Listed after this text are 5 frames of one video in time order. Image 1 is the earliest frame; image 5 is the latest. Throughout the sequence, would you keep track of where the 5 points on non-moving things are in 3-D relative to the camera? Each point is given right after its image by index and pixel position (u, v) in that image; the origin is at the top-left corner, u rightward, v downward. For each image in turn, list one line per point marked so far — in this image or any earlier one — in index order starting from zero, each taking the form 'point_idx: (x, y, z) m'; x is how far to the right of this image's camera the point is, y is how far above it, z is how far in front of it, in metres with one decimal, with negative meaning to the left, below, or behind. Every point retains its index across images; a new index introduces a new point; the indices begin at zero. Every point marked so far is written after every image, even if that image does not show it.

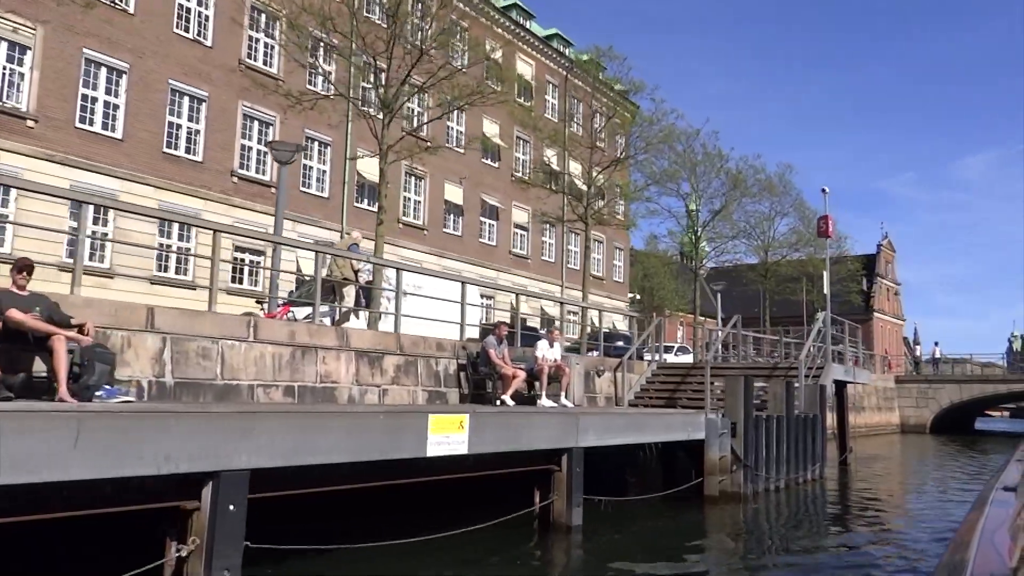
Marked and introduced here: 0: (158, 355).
0: (-3.0, -0.6, +9.1) m
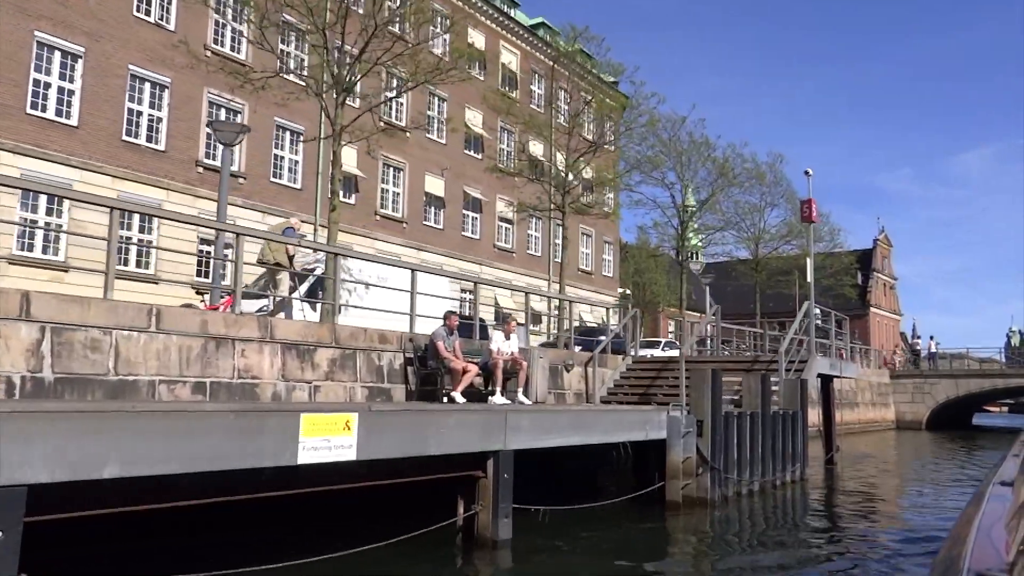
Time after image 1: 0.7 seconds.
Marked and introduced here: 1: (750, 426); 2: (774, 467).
0: (-3.6, -0.4, +8.0) m
1: (+2.7, -1.6, +12.4) m
2: (+3.3, -2.2, +13.3) m
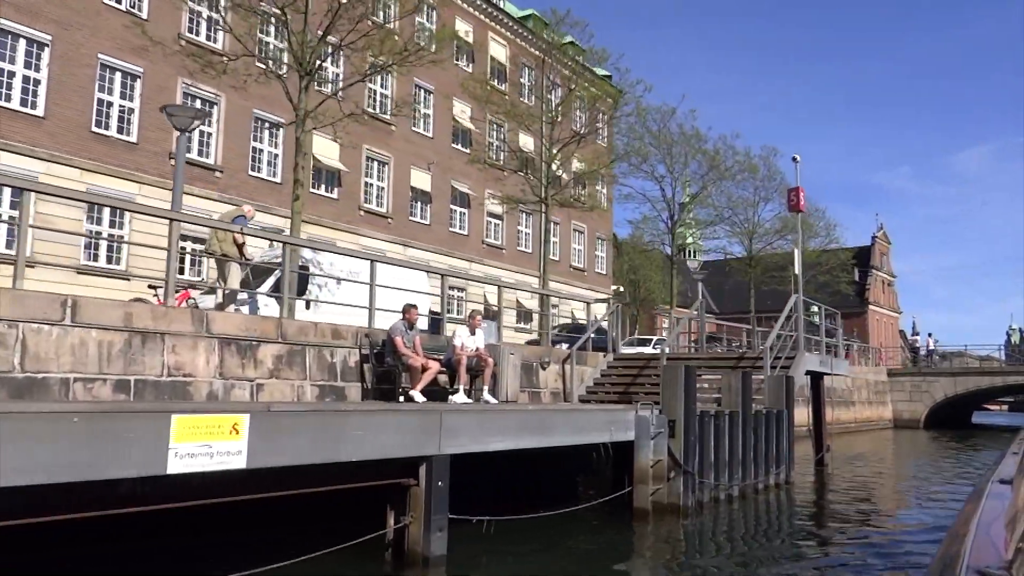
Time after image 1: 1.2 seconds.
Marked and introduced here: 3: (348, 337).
0: (-3.9, -0.4, +7.2) m
1: (+2.4, -1.5, +11.6) m
2: (+2.9, -2.1, +12.5) m
3: (-1.7, -0.5, +11.3) m
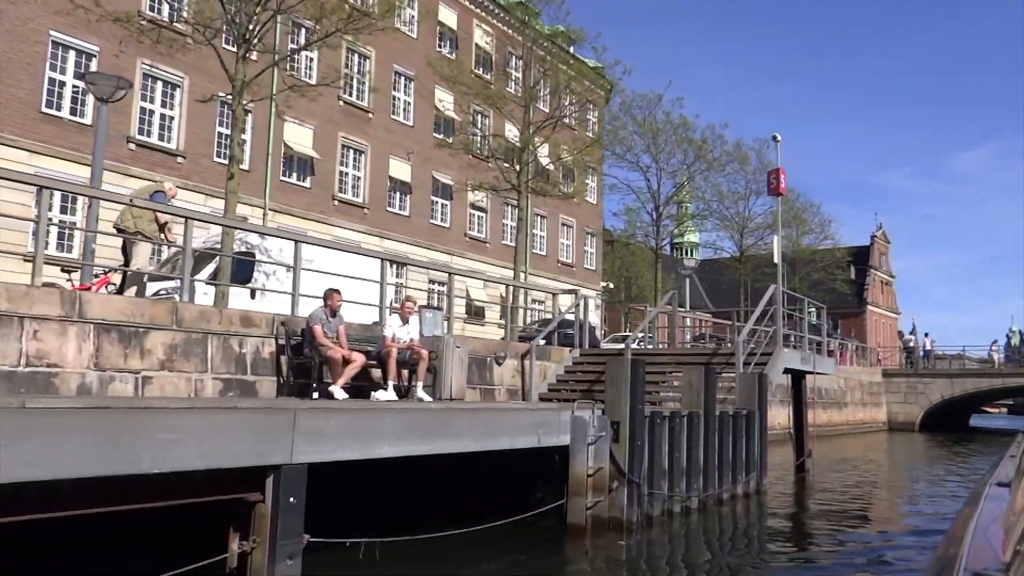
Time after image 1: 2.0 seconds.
0: (-4.6, -0.2, +6.0) m
1: (+1.7, -1.3, +10.3) m
2: (+2.2, -2.0, +11.3) m
3: (-2.4, -0.3, +10.0) m
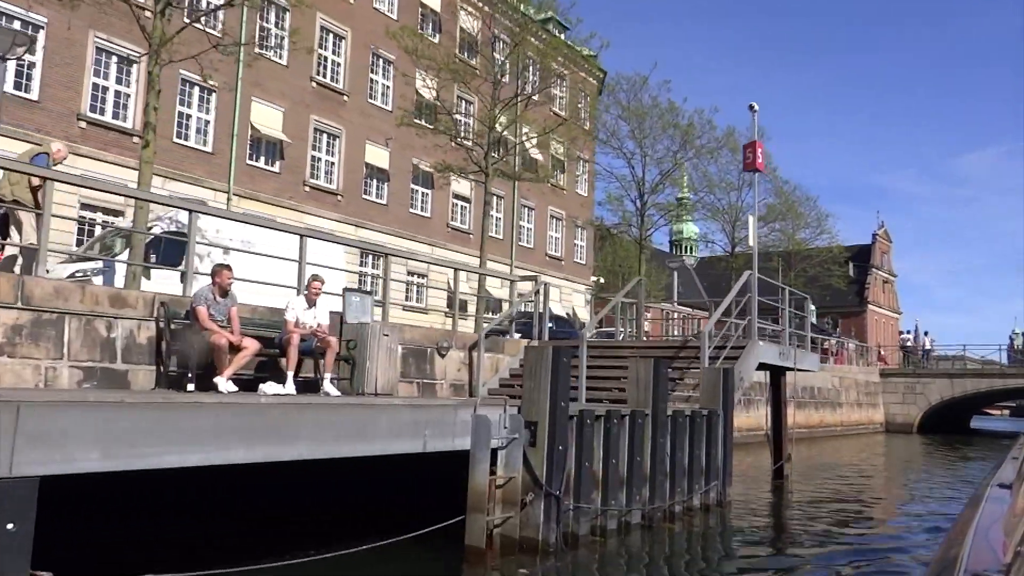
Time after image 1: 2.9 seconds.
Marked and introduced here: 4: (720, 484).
0: (-5.2, 0.0, +4.5) m
1: (+1.0, -1.2, +8.9) m
2: (+1.6, -1.8, +9.8) m
3: (-3.0, -0.1, +8.6) m
4: (+2.2, -2.0, +10.9) m
